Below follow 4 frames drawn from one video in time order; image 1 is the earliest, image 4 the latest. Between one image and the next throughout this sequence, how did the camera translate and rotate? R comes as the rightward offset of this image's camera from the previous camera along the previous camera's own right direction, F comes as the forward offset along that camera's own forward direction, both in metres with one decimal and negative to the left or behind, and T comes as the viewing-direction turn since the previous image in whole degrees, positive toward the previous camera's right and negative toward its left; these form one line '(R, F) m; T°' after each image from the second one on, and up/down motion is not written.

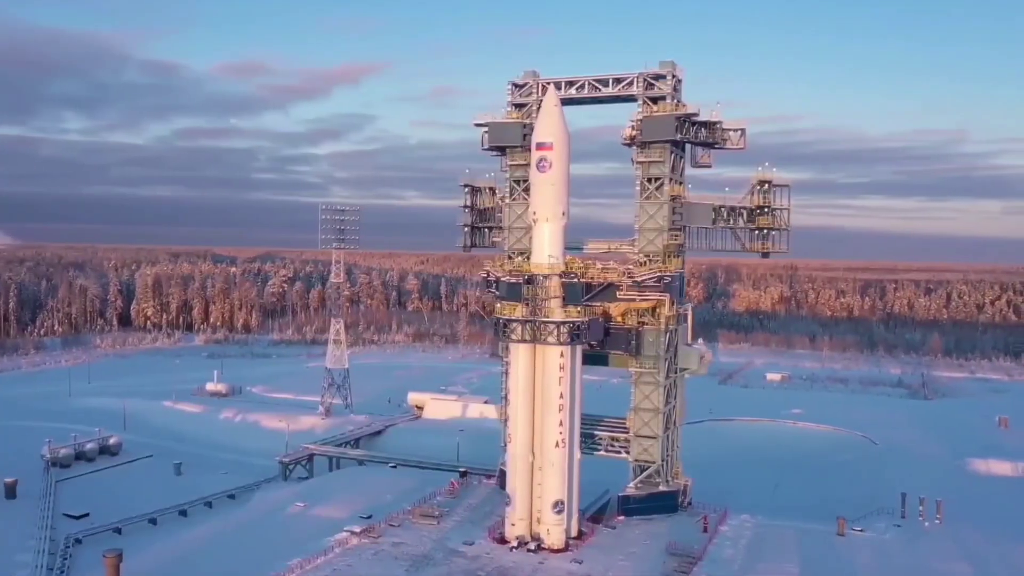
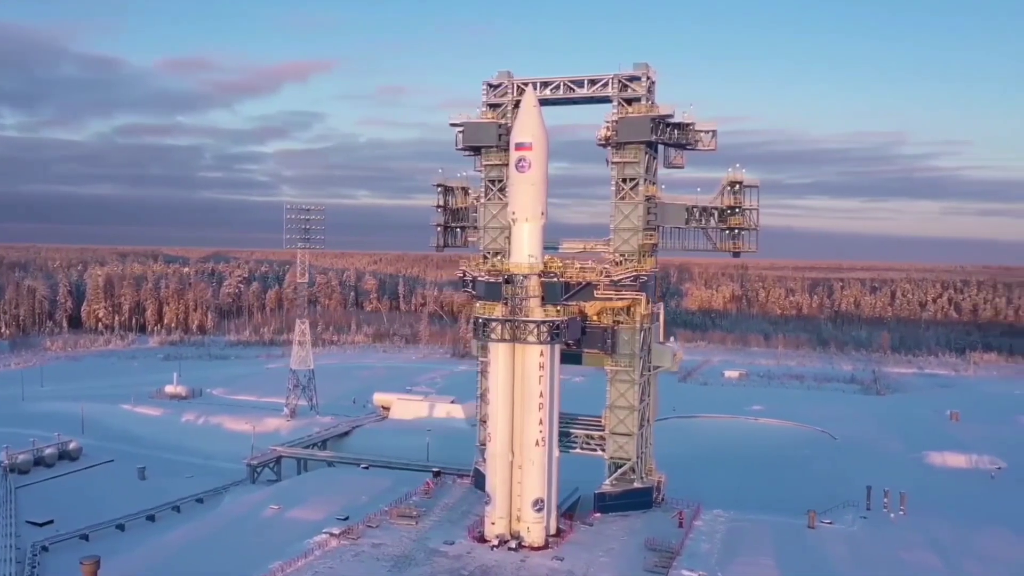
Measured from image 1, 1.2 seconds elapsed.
(-0.8, -0.1) m; +3°
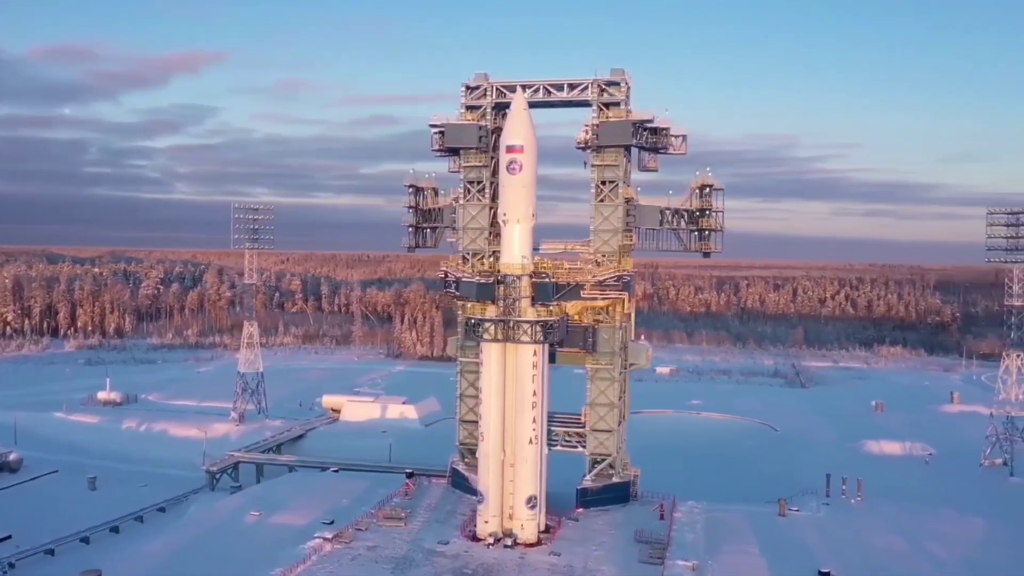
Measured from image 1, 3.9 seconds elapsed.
(-2.7, -0.2) m; +6°
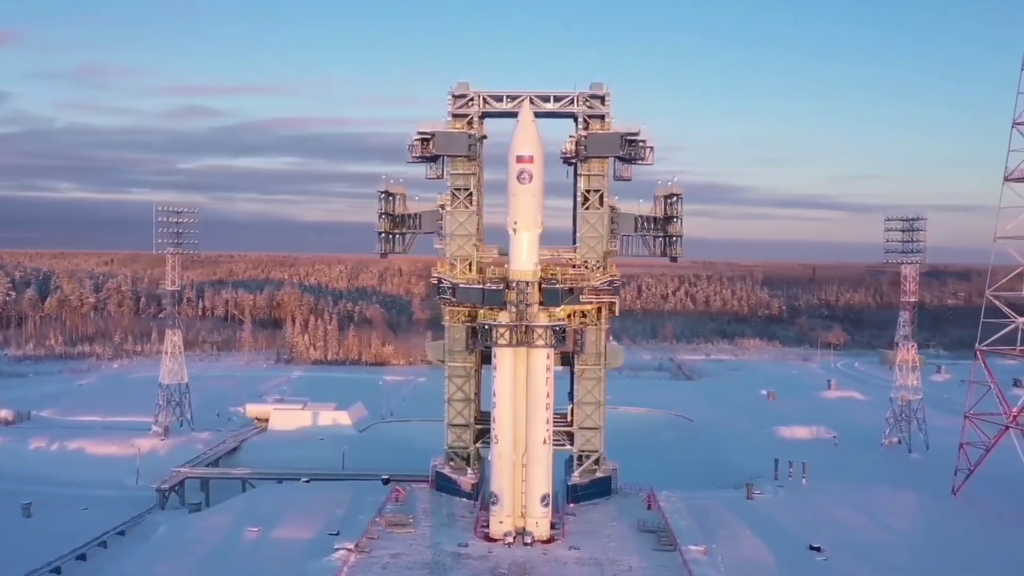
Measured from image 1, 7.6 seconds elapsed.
(-5.7, -0.2) m; +11°
